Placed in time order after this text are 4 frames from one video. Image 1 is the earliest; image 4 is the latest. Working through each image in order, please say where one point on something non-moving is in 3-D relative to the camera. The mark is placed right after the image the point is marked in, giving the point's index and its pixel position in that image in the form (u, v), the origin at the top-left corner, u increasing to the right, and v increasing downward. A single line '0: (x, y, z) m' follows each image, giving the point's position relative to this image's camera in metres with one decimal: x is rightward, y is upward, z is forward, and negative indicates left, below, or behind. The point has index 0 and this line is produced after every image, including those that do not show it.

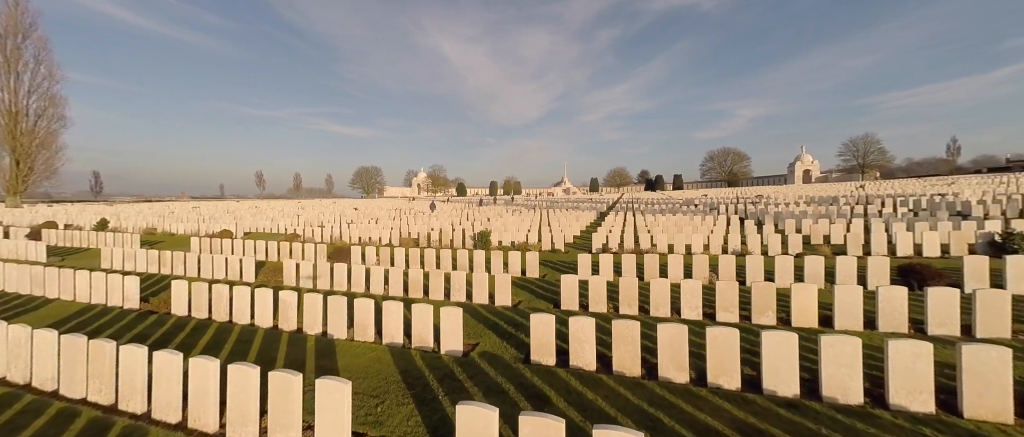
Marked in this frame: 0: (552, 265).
0: (+1.0, -1.1, +8.5) m
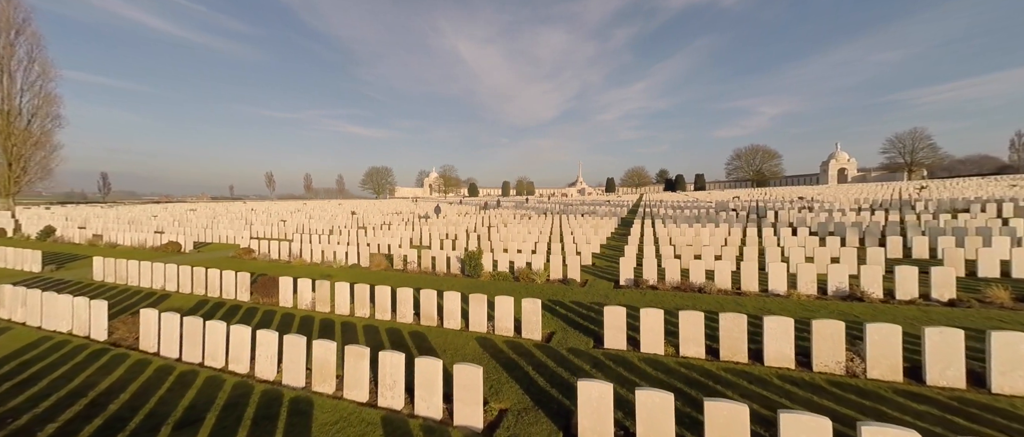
0: (+0.8, -1.5, +5.8) m
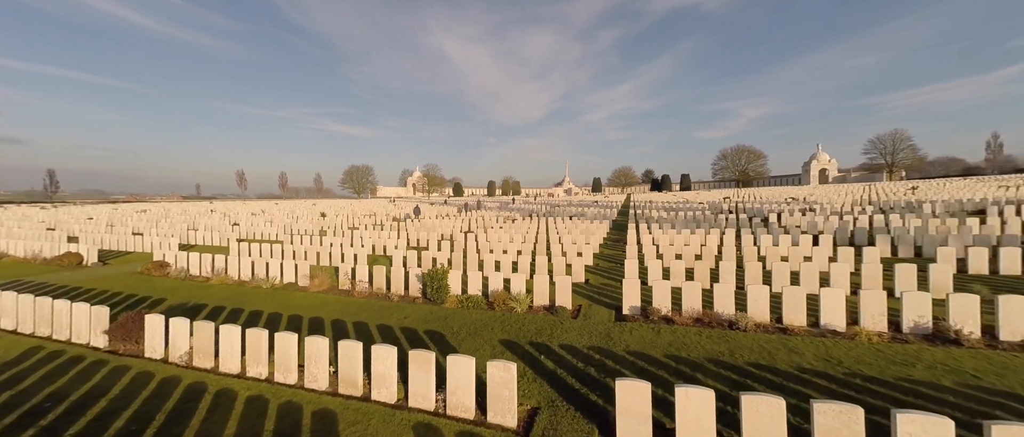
0: (+0.4, -1.6, +4.1) m
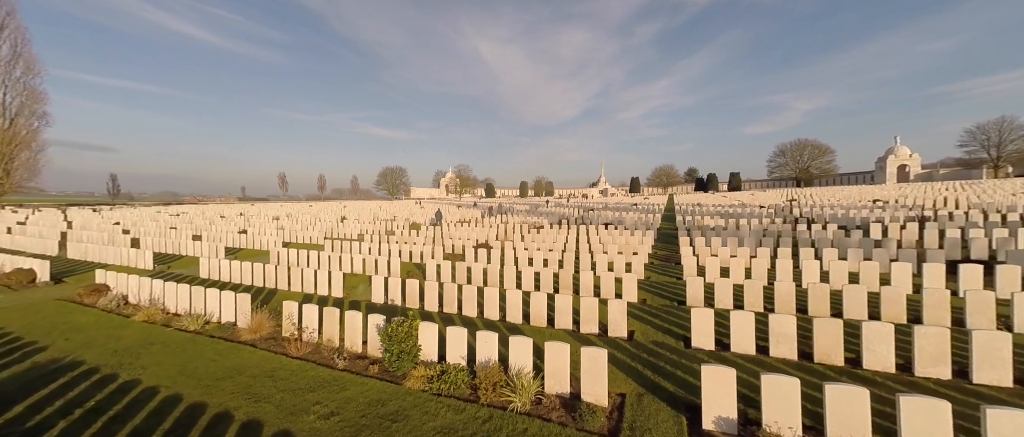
0: (+0.2, -1.9, +1.7) m
